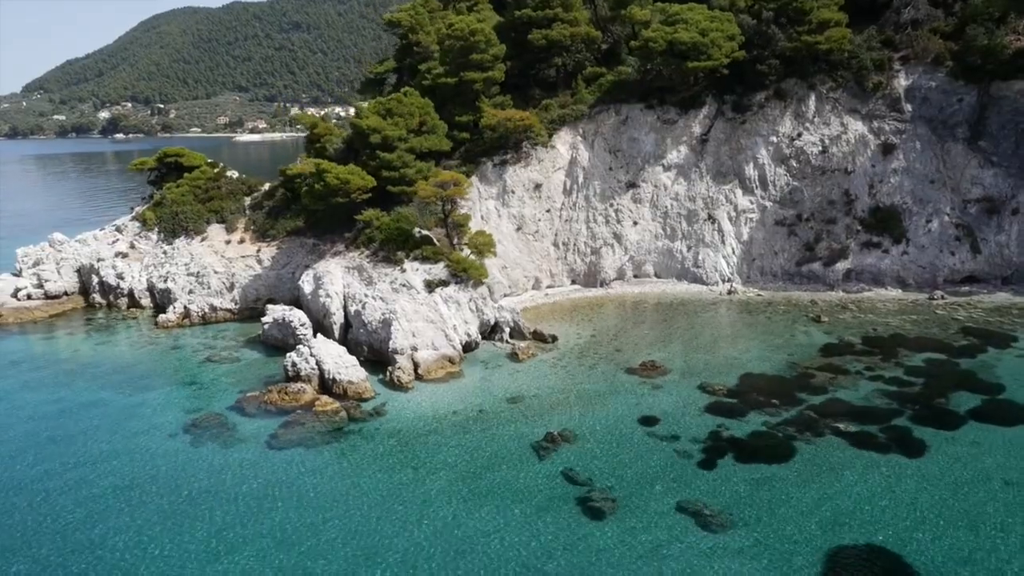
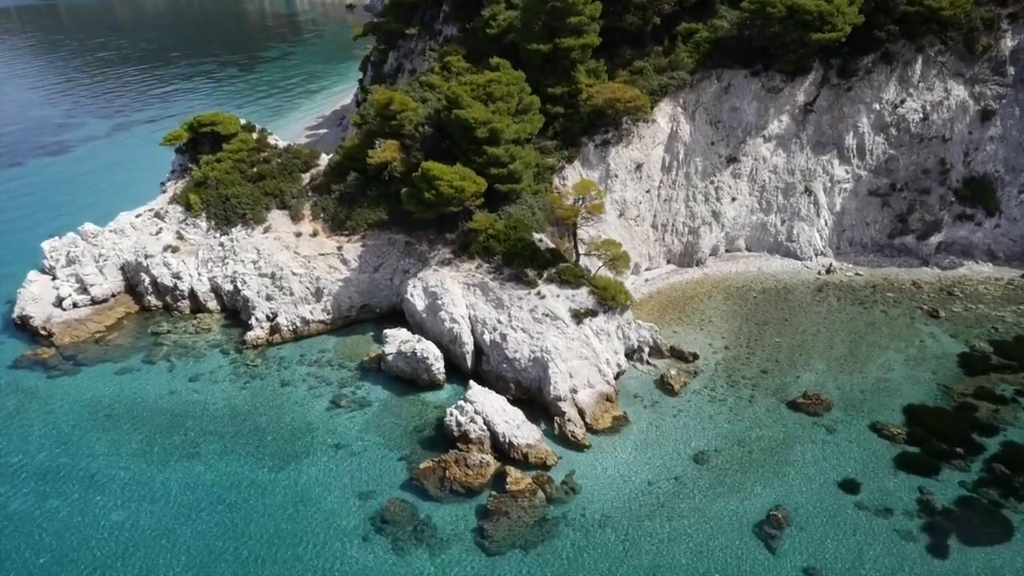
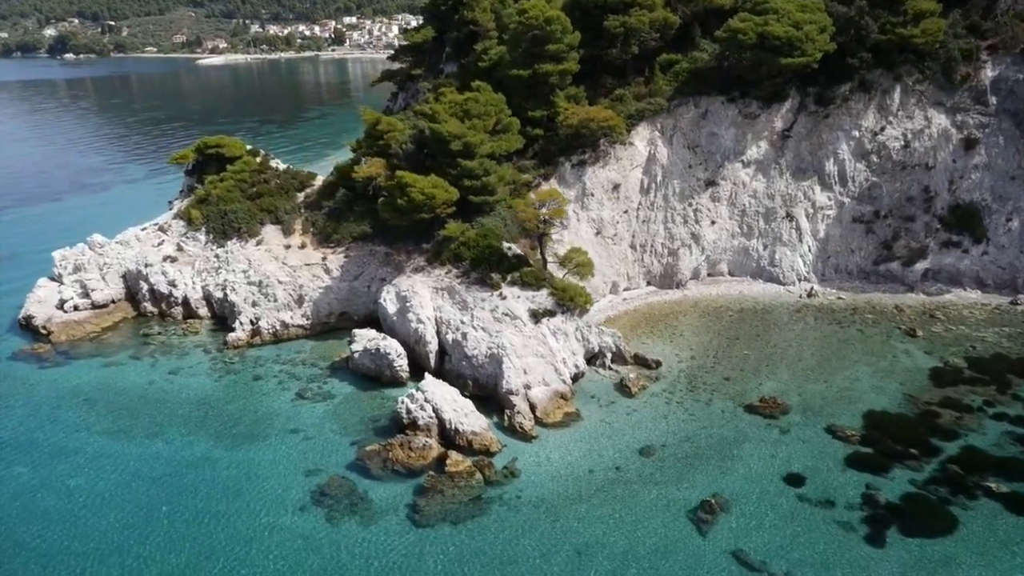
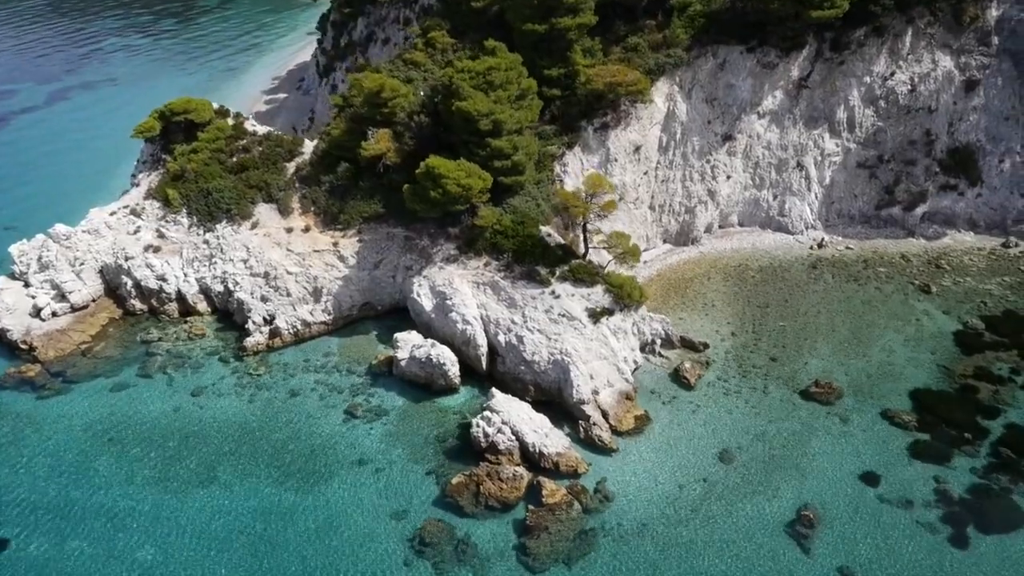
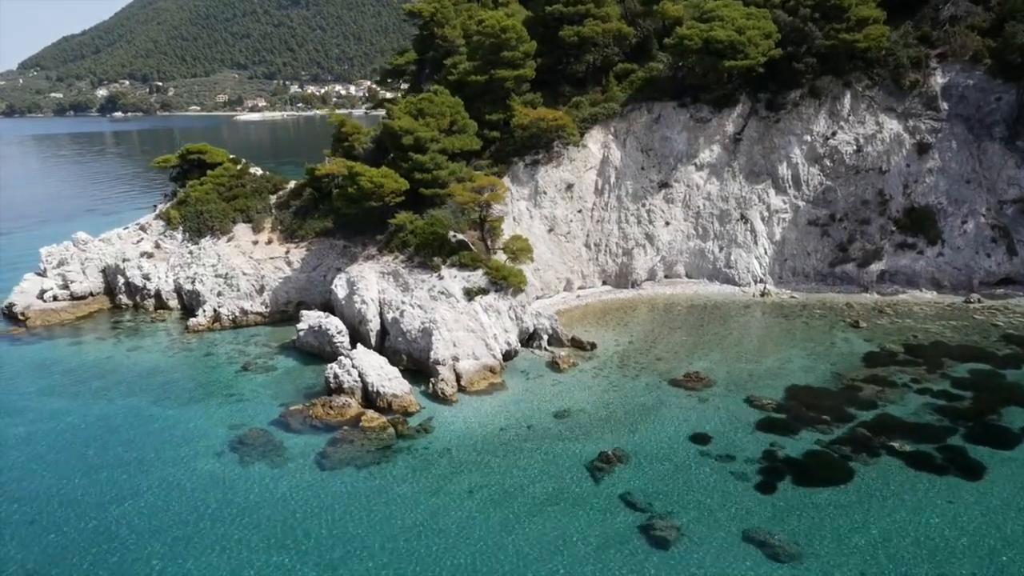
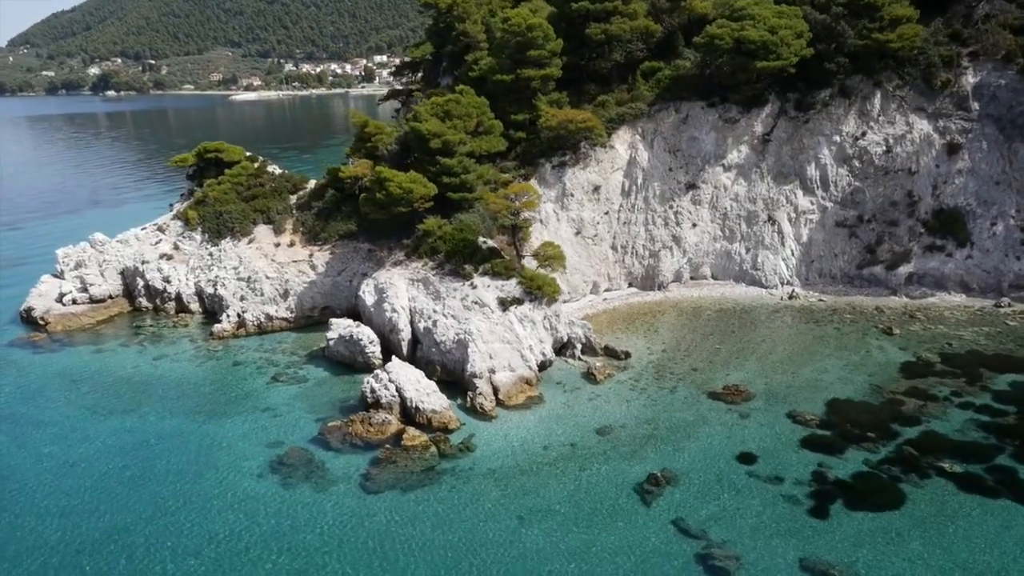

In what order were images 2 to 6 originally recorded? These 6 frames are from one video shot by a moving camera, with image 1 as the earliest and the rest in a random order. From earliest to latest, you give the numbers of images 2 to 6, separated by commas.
5, 6, 3, 2, 4
